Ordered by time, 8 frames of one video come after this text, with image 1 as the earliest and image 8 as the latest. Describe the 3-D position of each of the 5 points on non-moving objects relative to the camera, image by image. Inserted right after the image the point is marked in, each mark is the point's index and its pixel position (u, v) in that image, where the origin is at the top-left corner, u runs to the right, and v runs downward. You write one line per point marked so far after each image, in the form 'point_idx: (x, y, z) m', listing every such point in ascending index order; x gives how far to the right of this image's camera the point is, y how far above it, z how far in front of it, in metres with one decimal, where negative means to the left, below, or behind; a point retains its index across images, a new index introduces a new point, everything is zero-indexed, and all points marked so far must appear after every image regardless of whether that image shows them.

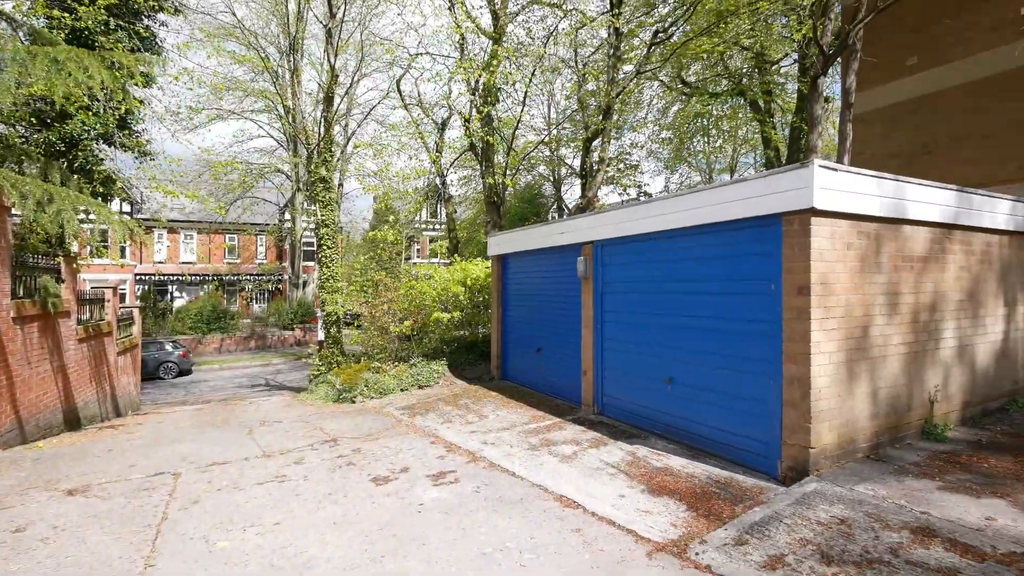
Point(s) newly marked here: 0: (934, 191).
0: (+4.0, +0.9, +4.7) m
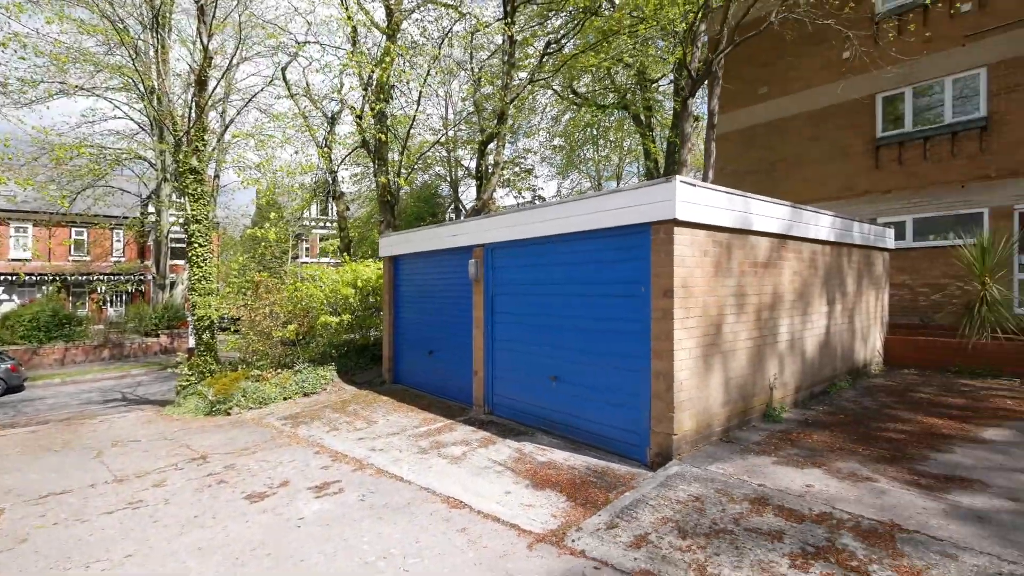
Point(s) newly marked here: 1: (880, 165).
0: (+2.9, +0.9, +5.5) m
1: (+9.2, +3.1, +12.5) m
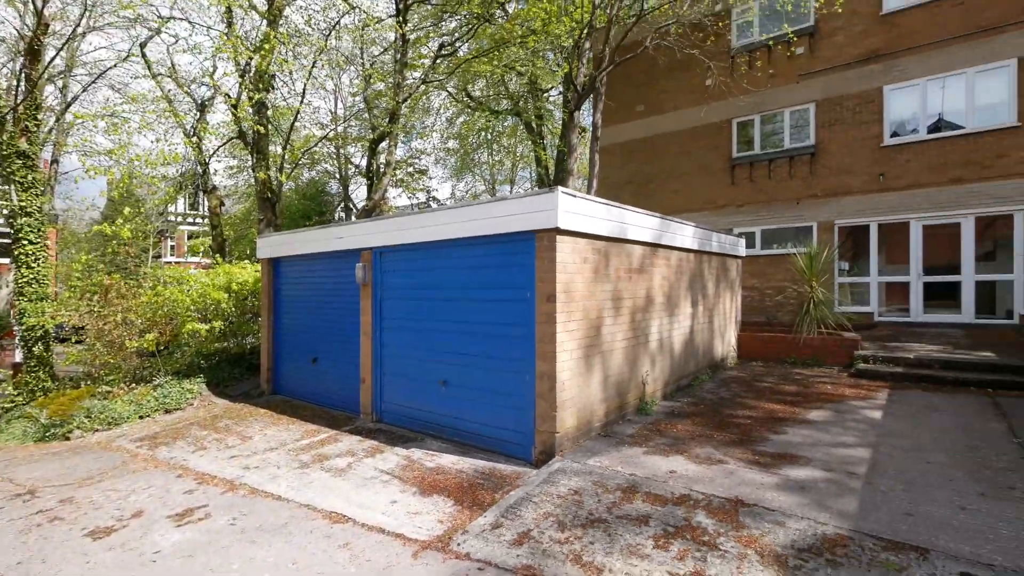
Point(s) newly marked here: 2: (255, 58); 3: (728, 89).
0: (+1.6, +0.9, +6.0) m
1: (+6.3, +3.0, +14.1) m
2: (-5.5, +4.9, +10.7) m
3: (+6.2, +5.7, +14.4) m
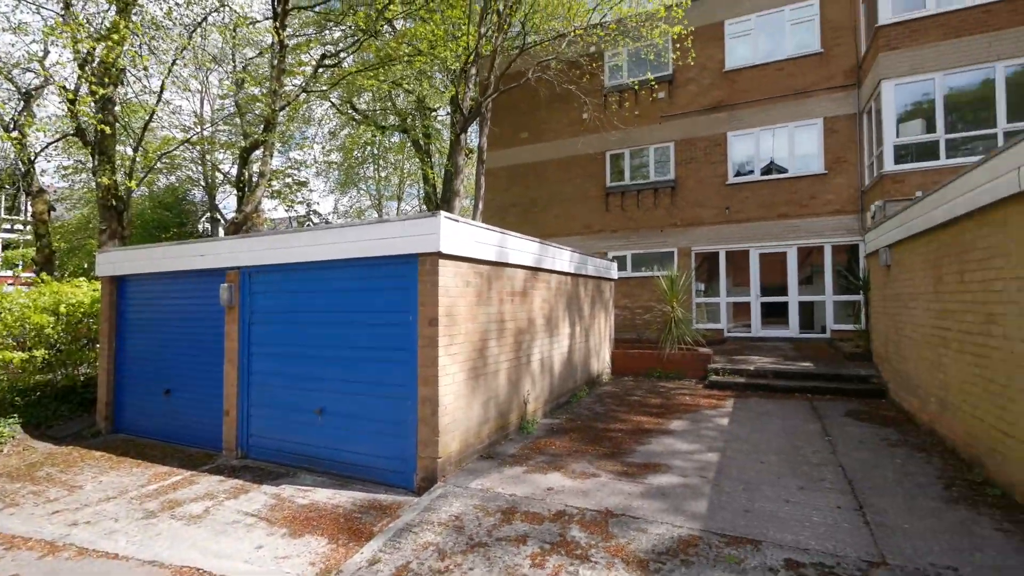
0: (+0.2, +0.6, +6.3) m
1: (+3.0, +2.4, +15.3) m
2: (-7.8, +4.5, +9.5) m
3: (+2.8, +5.1, +15.7) m
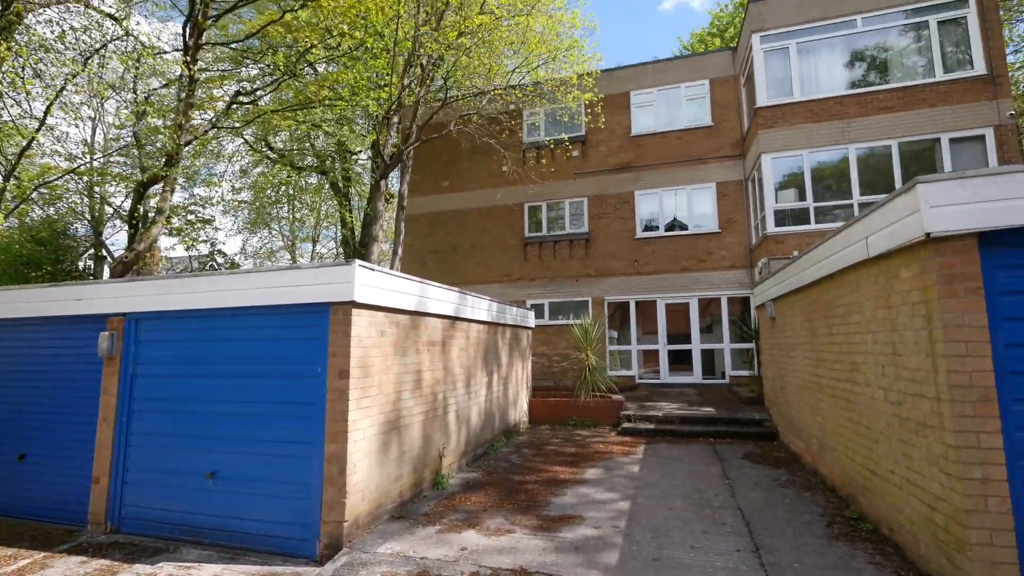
0: (-0.9, 0.0, +6.3) m
1: (+0.5, +1.0, +15.8) m
2: (-9.3, +3.7, +8.5) m
3: (+0.3, +3.6, +16.3) m
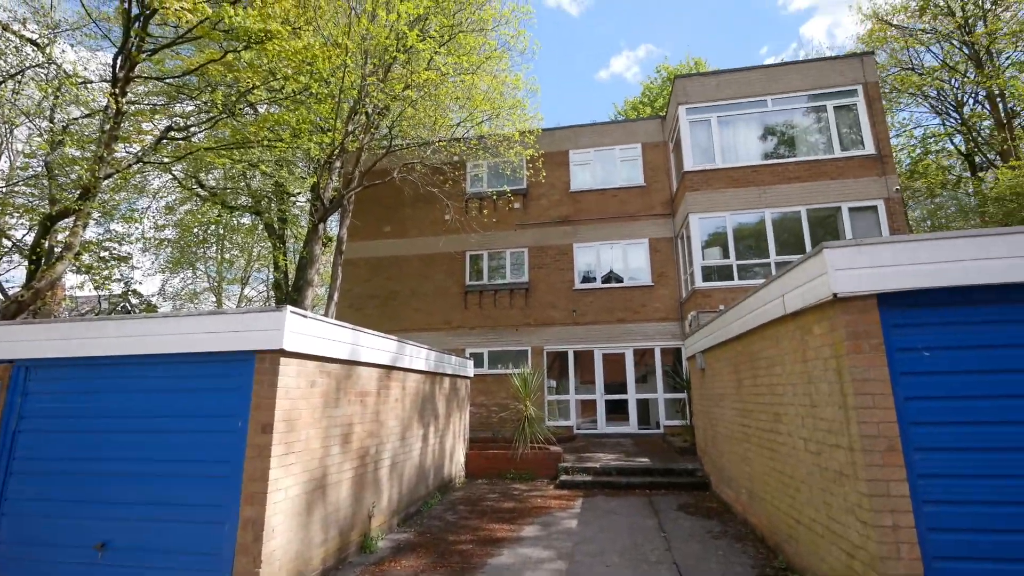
0: (-1.6, -0.6, +6.1) m
1: (-1.4, -0.6, +15.7) m
2: (-10.2, +3.1, +7.7) m
3: (-1.6, +2.1, +16.5) m
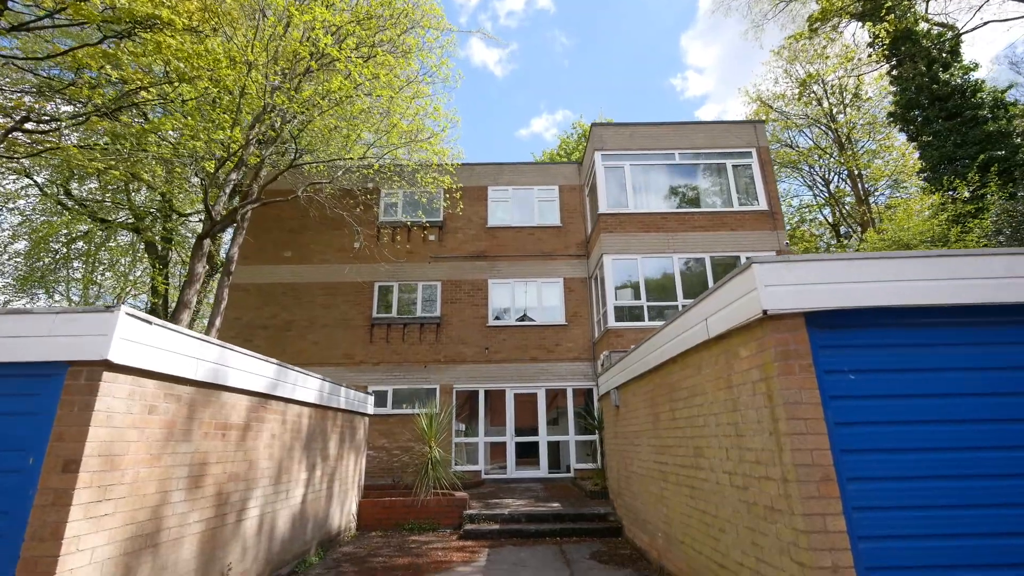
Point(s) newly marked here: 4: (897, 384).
0: (-2.6, -0.8, +5.1) m
1: (-4.0, -1.5, +14.6) m
2: (-11.2, +3.3, +5.6) m
3: (-4.3, +1.0, +15.6) m
4: (+2.5, -0.6, +3.2) m
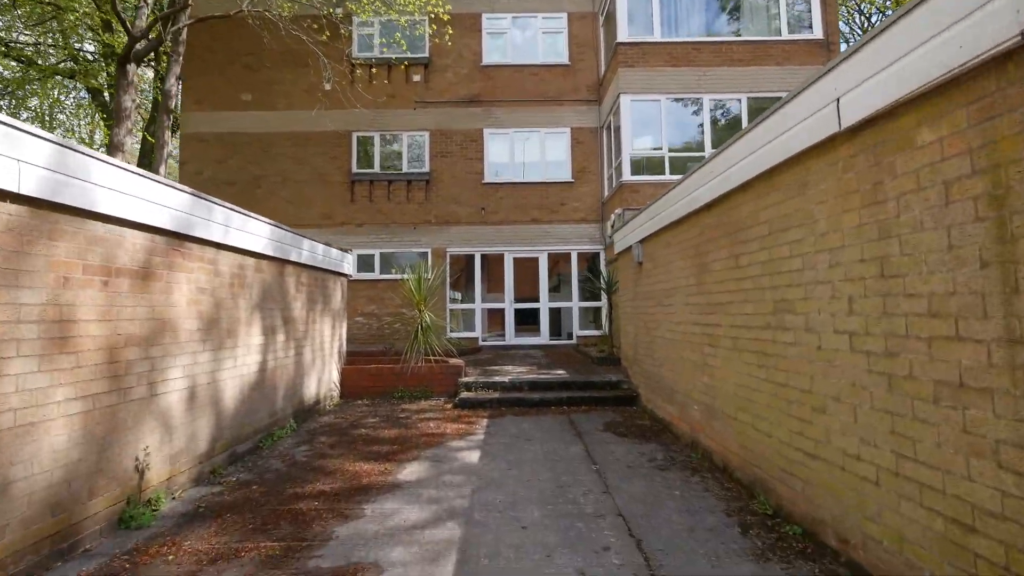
0: (-2.6, +0.7, +3.6) m
1: (-4.1, +2.3, +13.0) m
2: (-11.1, +4.8, +3.0) m
3: (-4.3, +5.0, +13.3) m
4: (+2.6, +0.4, +1.7) m
